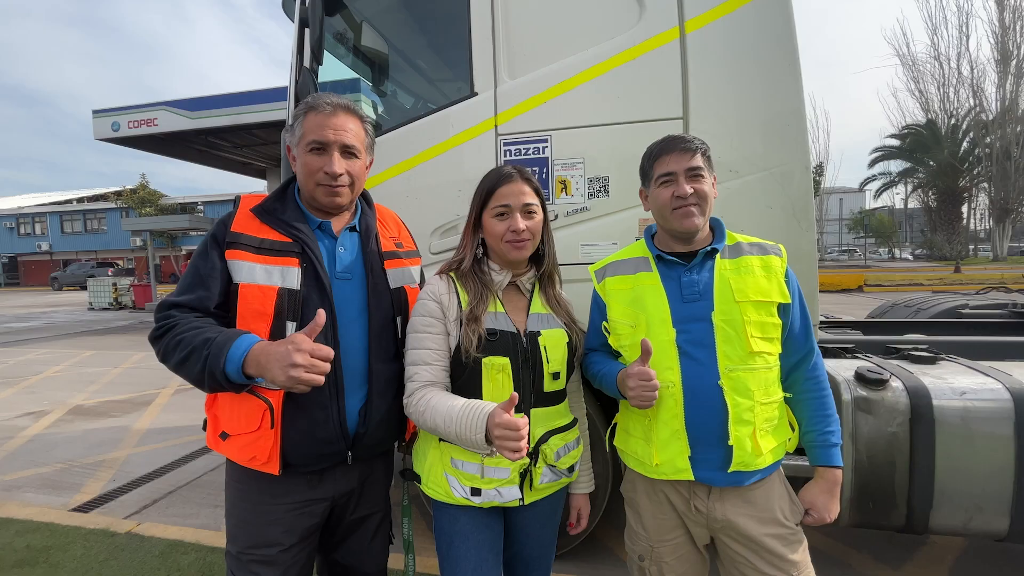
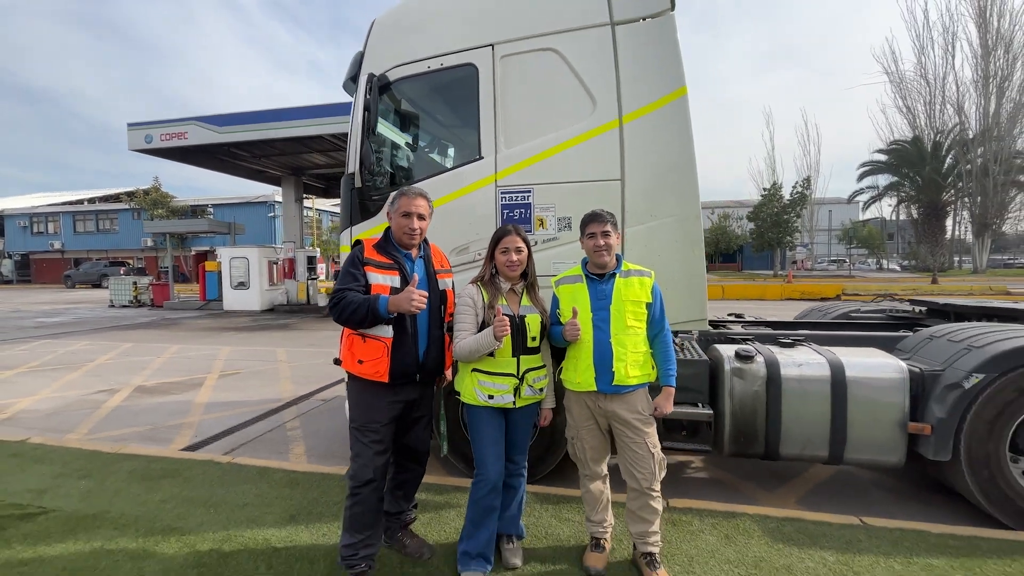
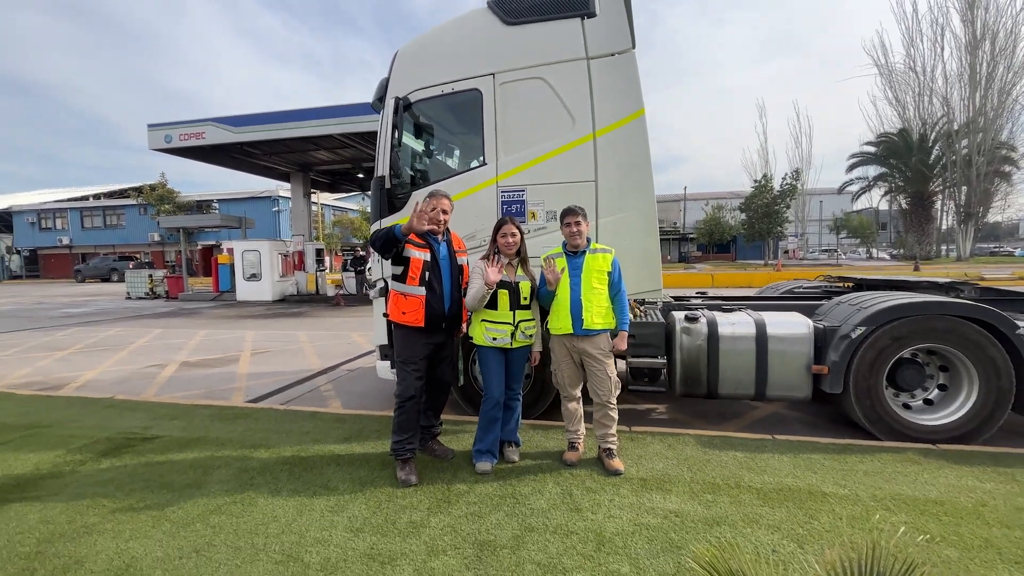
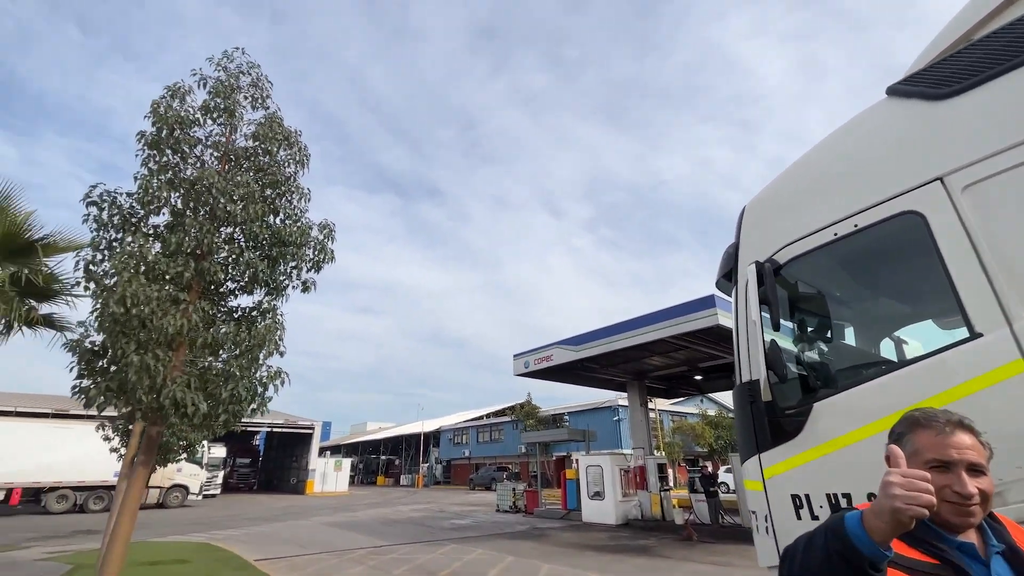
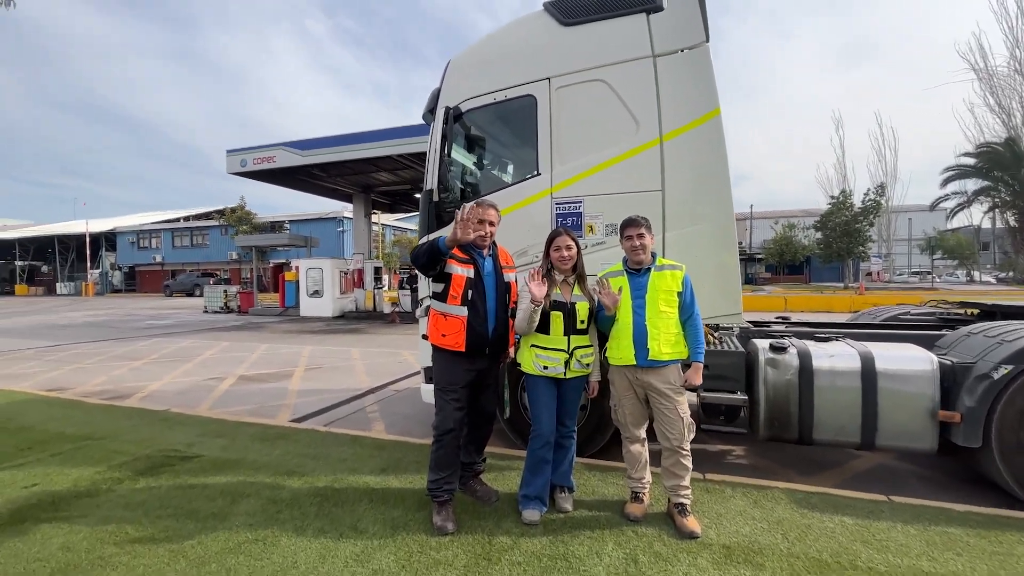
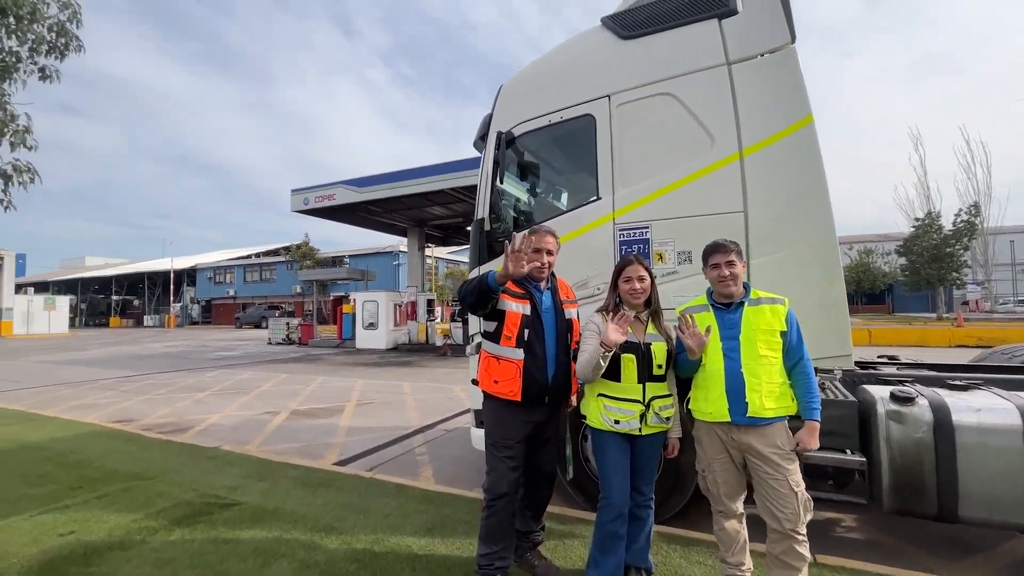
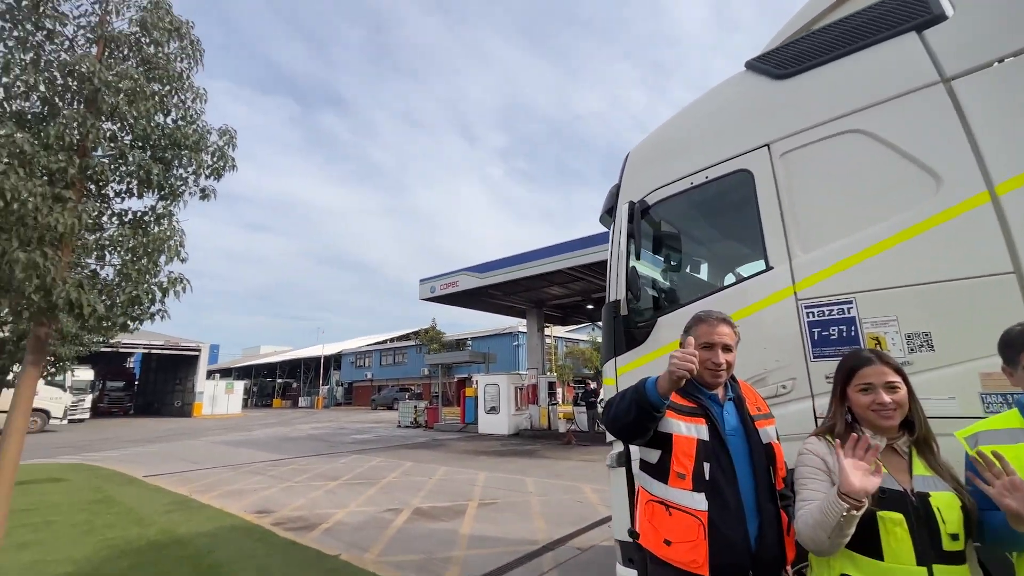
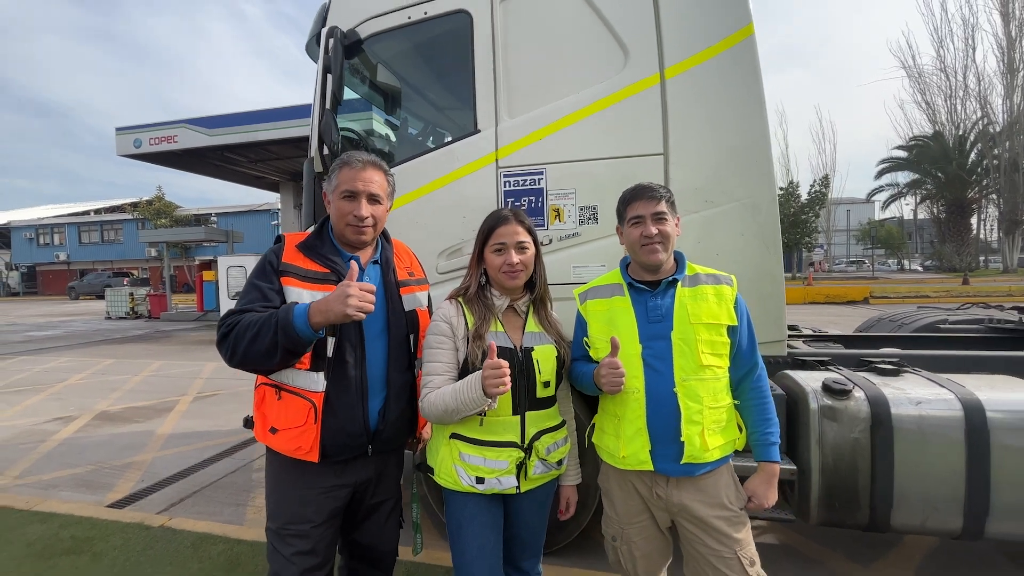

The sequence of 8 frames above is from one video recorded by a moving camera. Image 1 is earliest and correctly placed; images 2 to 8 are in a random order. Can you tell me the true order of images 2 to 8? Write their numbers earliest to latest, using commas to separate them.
8, 2, 3, 5, 6, 7, 4
